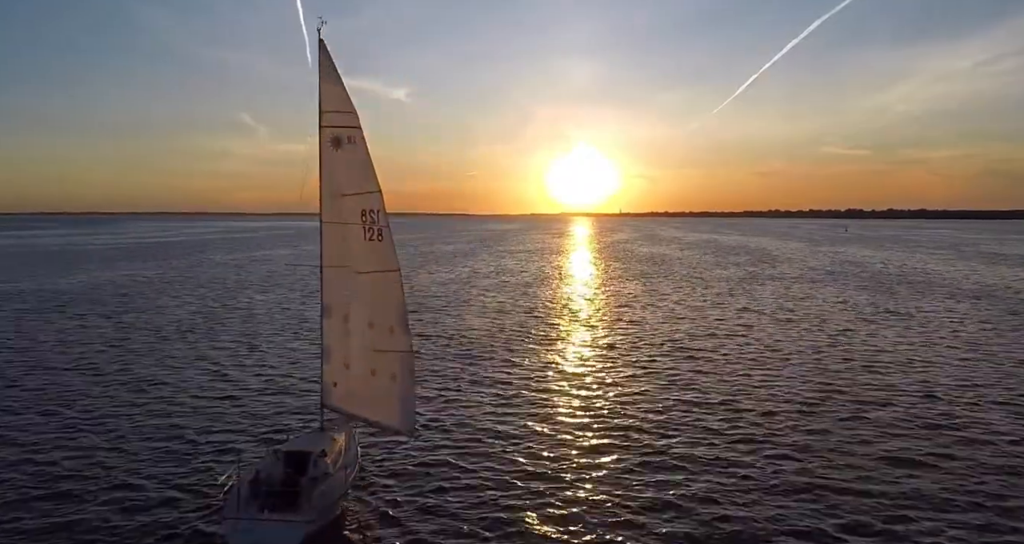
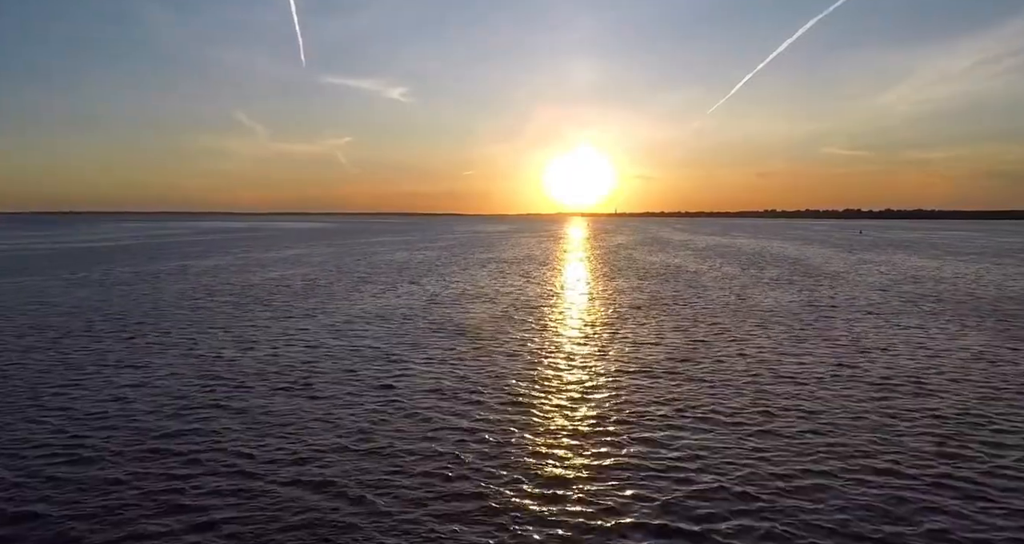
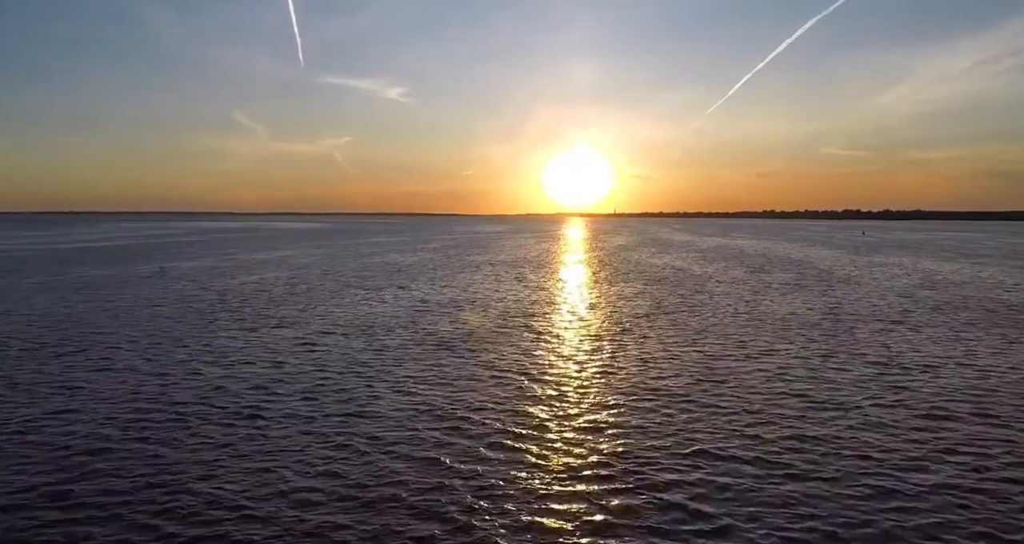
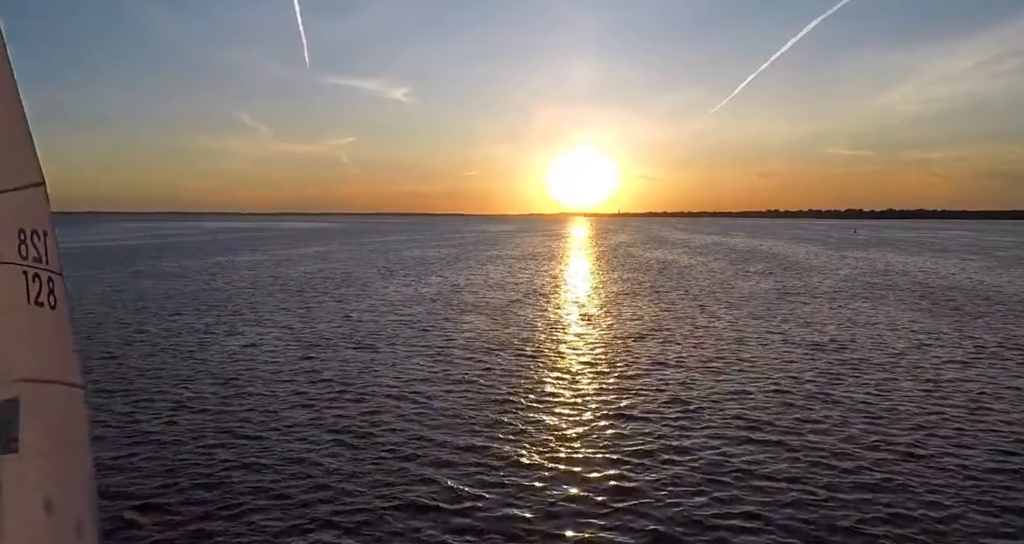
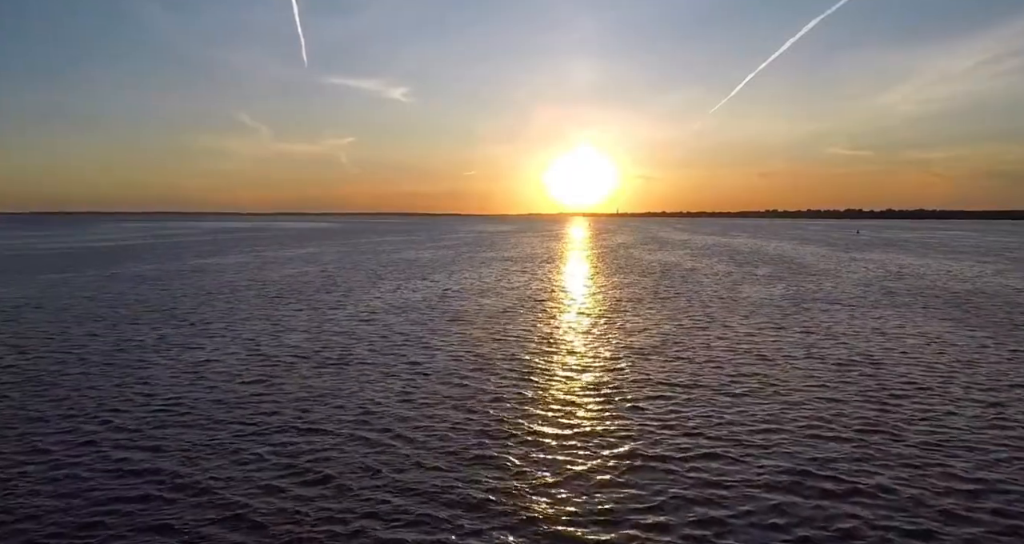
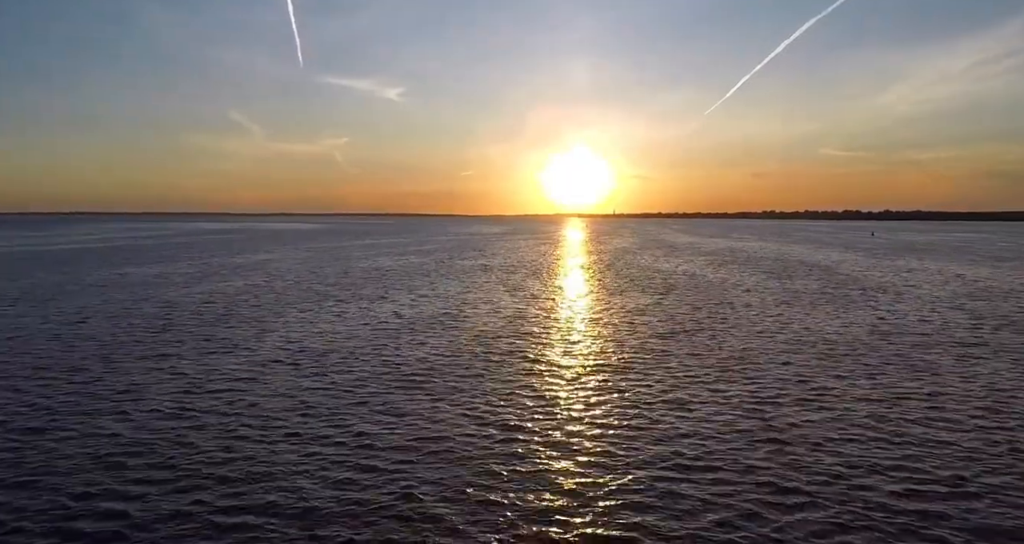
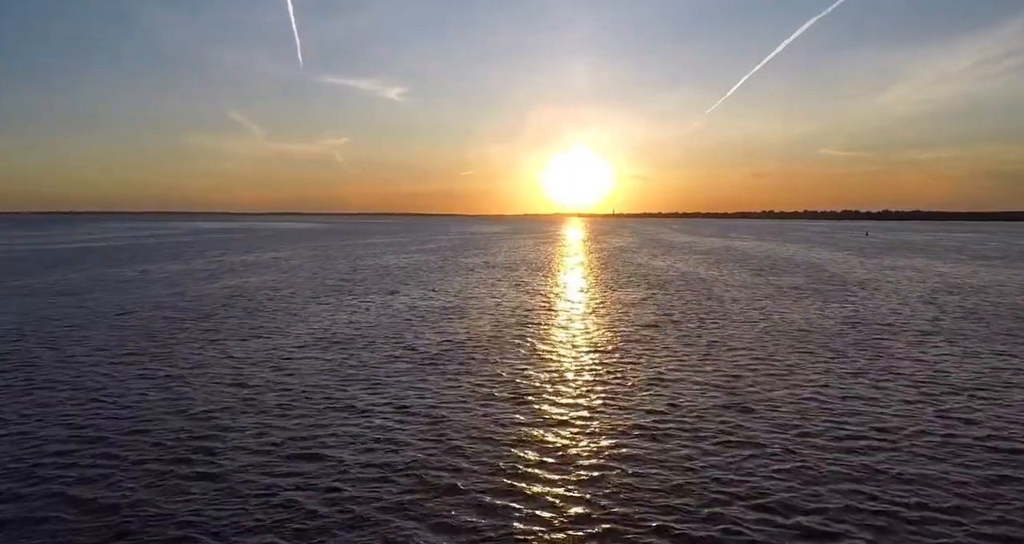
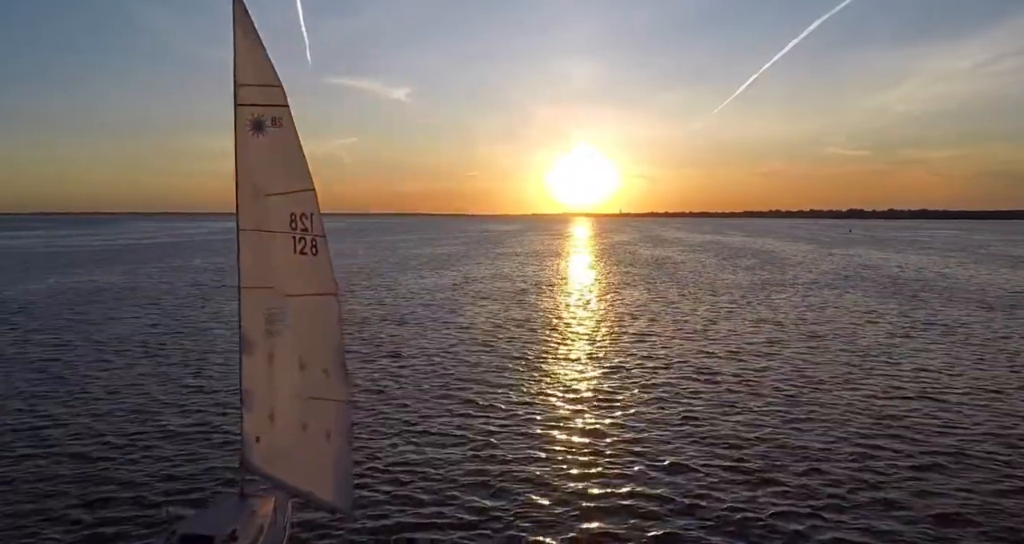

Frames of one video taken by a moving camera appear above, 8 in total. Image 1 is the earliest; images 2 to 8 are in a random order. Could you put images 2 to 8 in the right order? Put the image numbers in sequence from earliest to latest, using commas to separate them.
8, 4, 5, 2, 3, 7, 6
